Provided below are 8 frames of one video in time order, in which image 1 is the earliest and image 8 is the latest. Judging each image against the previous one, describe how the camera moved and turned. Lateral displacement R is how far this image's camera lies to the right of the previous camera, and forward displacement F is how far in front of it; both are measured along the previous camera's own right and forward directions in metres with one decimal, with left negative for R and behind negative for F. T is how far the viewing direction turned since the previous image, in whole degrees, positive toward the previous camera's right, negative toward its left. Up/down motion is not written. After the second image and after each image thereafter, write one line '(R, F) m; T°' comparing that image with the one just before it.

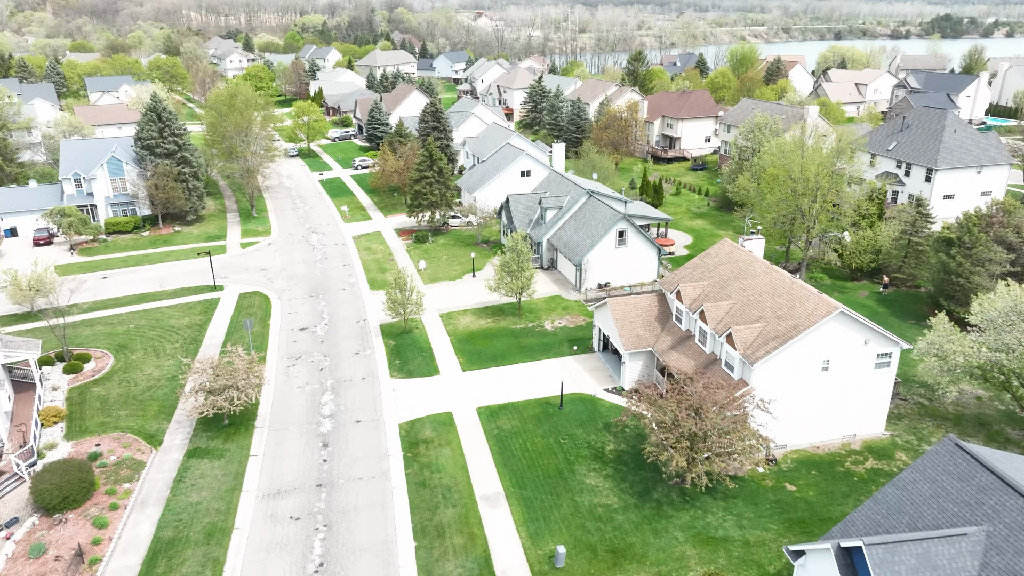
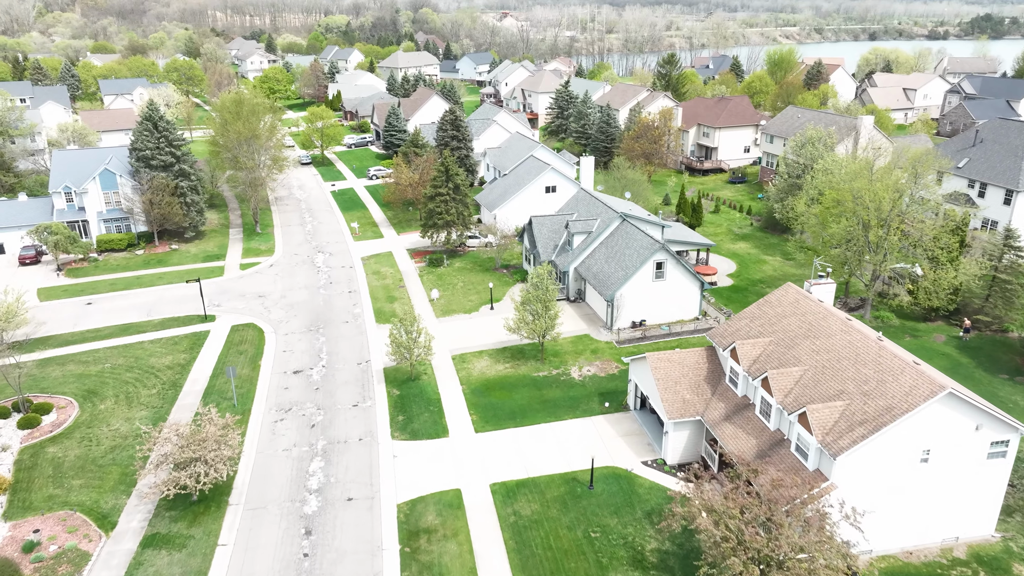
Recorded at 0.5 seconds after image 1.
(0.0, +4.9) m; -2°
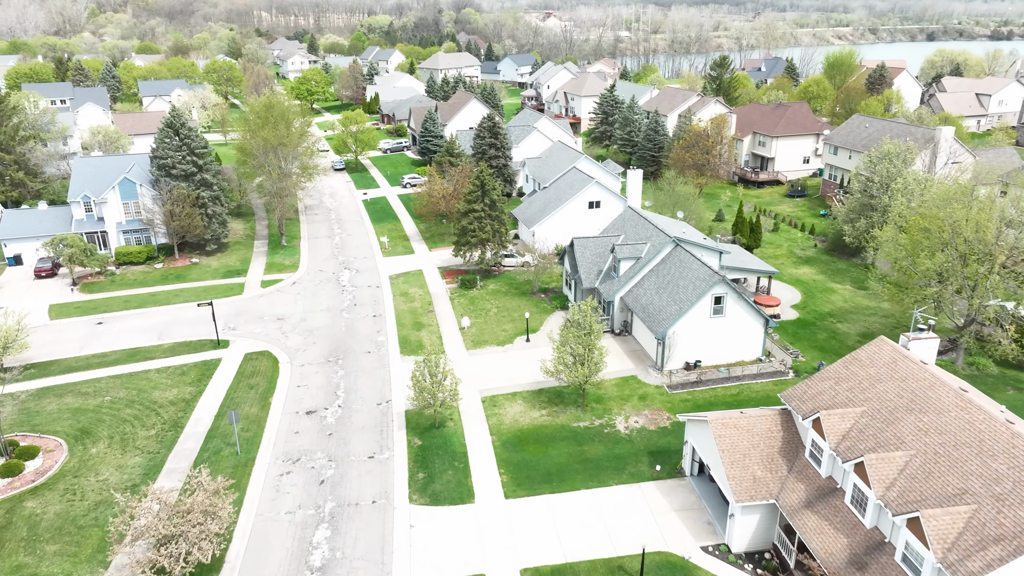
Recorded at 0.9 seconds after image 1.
(0.0, +3.9) m; -3°
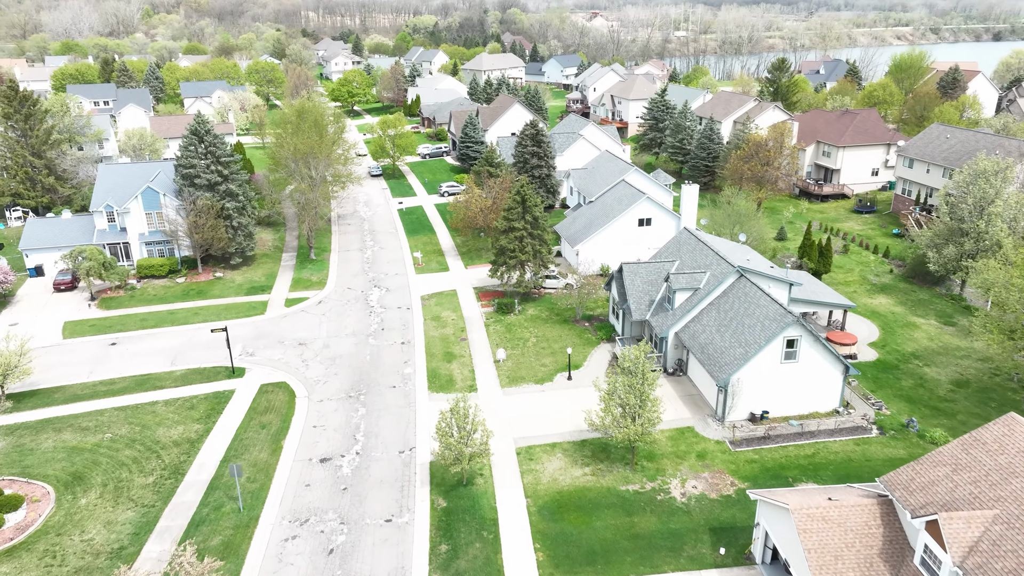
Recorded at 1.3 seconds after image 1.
(-0.1, +3.7) m; -3°
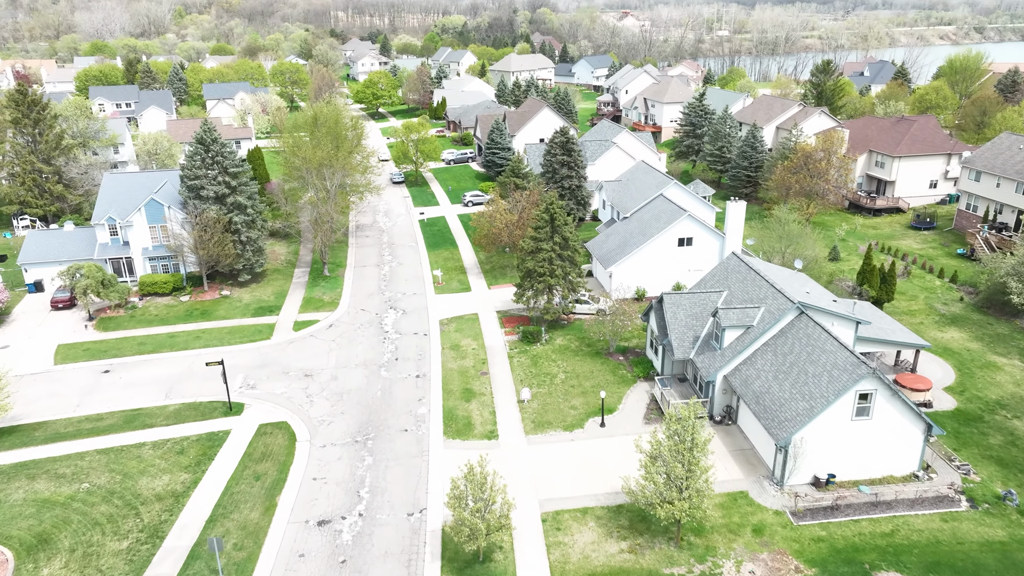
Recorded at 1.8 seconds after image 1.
(0.0, +3.7) m; -2°
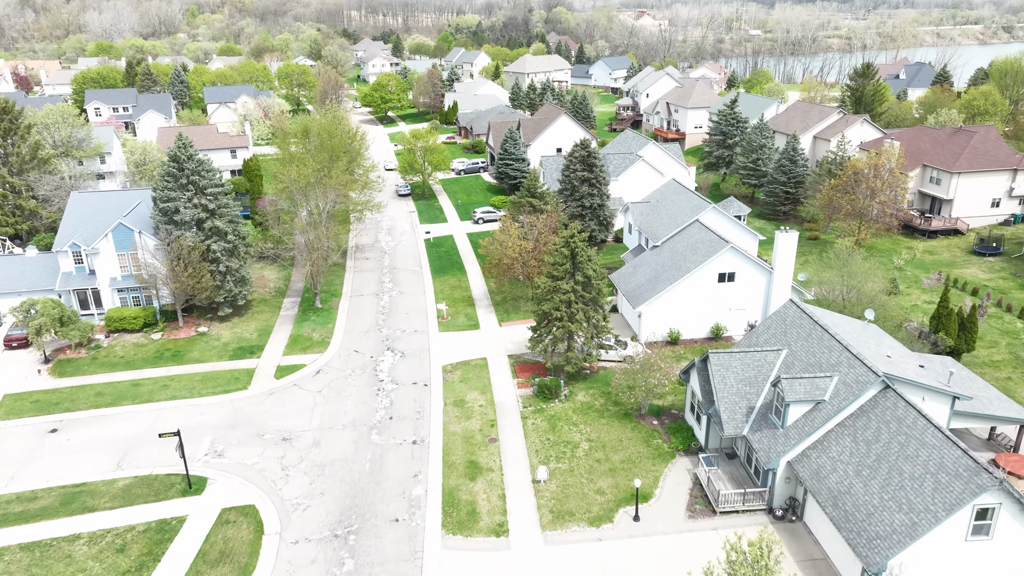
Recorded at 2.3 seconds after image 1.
(-0.1, +5.4) m; -1°
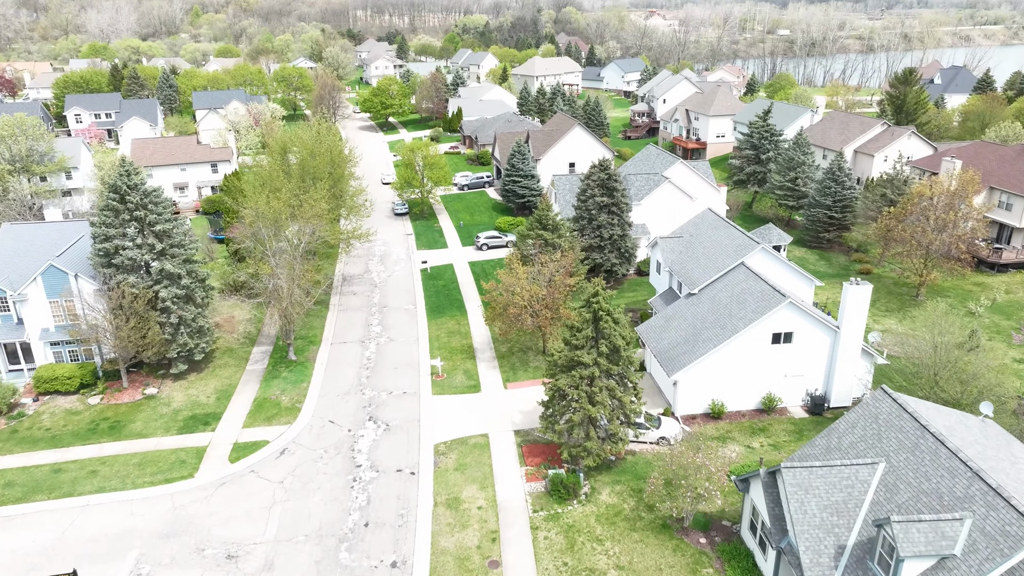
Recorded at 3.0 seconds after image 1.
(0.0, +6.5) m; -1°
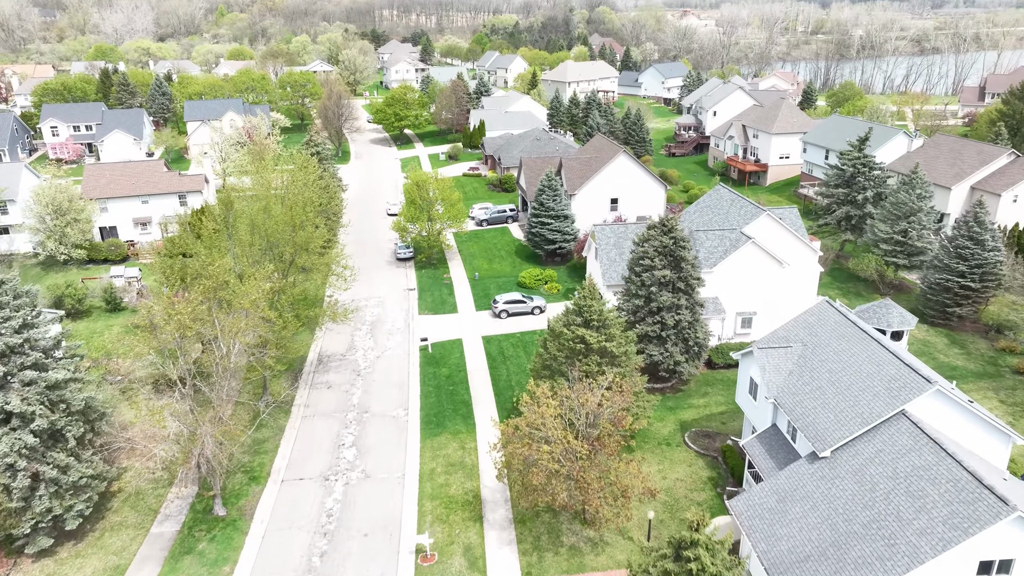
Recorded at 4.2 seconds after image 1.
(0.0, +11.7) m; -2°
